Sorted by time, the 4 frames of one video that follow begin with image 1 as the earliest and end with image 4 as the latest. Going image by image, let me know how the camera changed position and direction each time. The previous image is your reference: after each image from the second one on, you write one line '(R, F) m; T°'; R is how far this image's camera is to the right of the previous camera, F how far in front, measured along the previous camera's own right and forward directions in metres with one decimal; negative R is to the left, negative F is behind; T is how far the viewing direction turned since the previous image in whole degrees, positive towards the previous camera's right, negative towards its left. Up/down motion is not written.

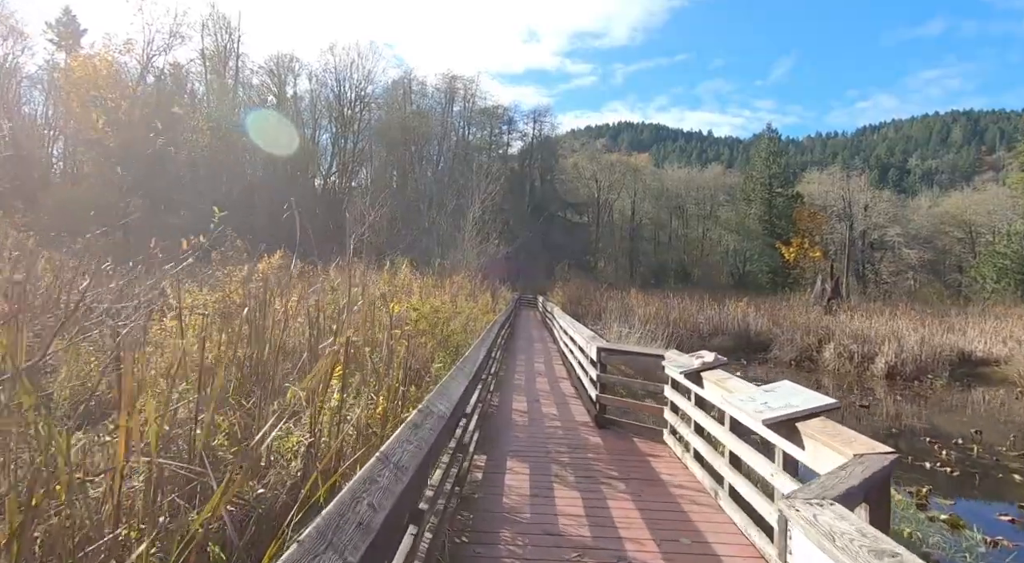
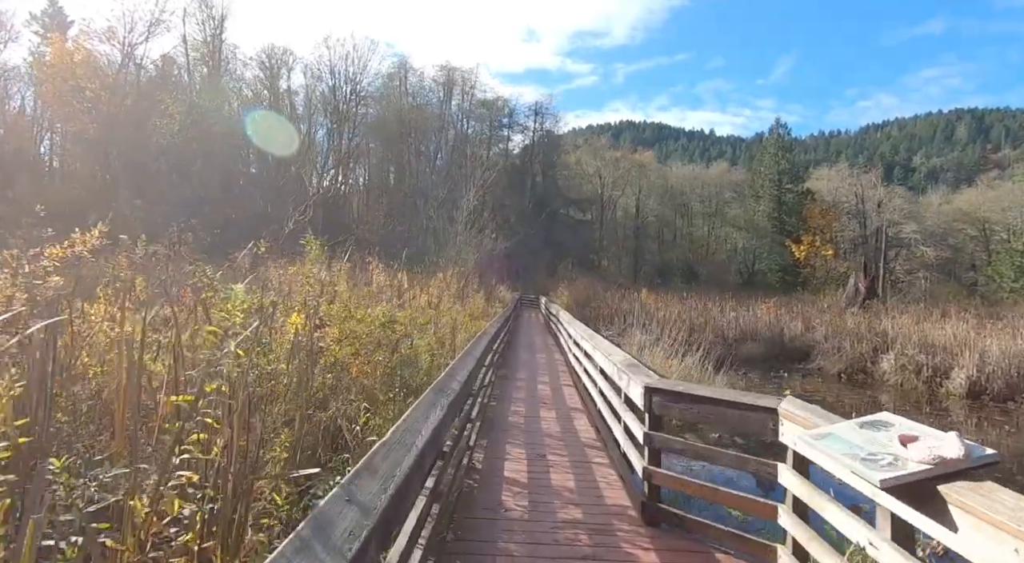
(+0.1, +2.1) m; 0°
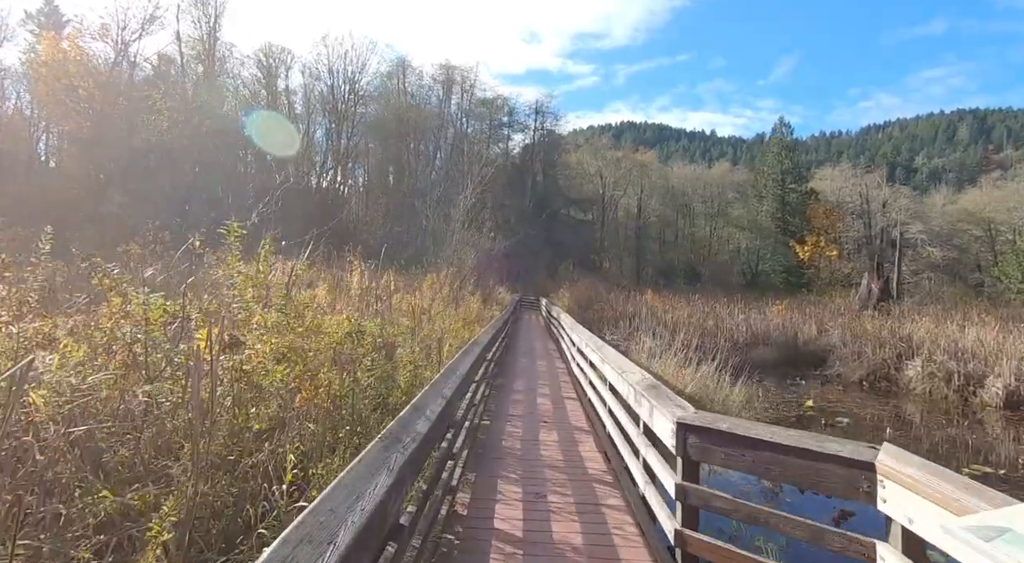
(0.0, +0.8) m; 0°
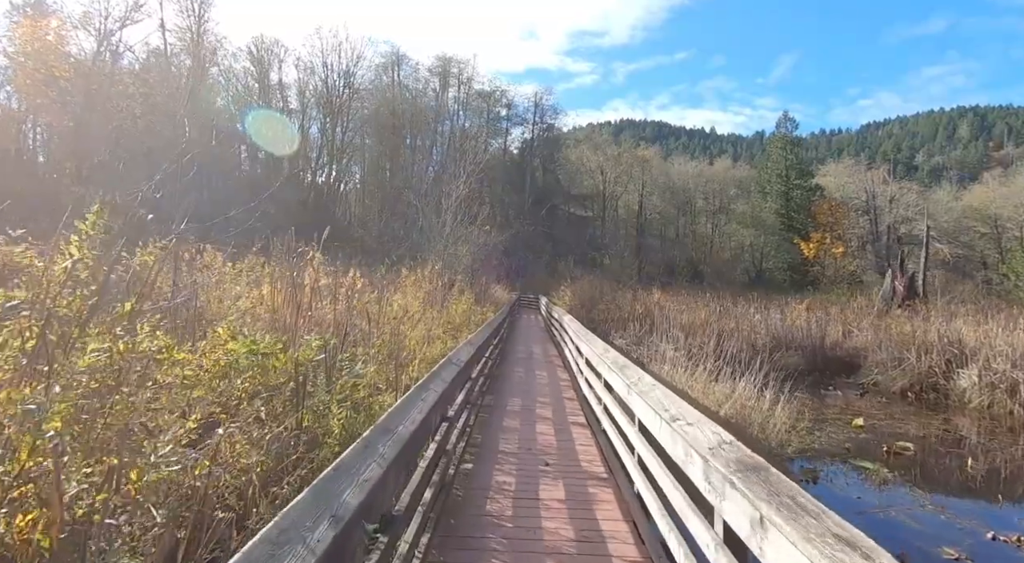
(+0.1, +1.4) m; 0°
